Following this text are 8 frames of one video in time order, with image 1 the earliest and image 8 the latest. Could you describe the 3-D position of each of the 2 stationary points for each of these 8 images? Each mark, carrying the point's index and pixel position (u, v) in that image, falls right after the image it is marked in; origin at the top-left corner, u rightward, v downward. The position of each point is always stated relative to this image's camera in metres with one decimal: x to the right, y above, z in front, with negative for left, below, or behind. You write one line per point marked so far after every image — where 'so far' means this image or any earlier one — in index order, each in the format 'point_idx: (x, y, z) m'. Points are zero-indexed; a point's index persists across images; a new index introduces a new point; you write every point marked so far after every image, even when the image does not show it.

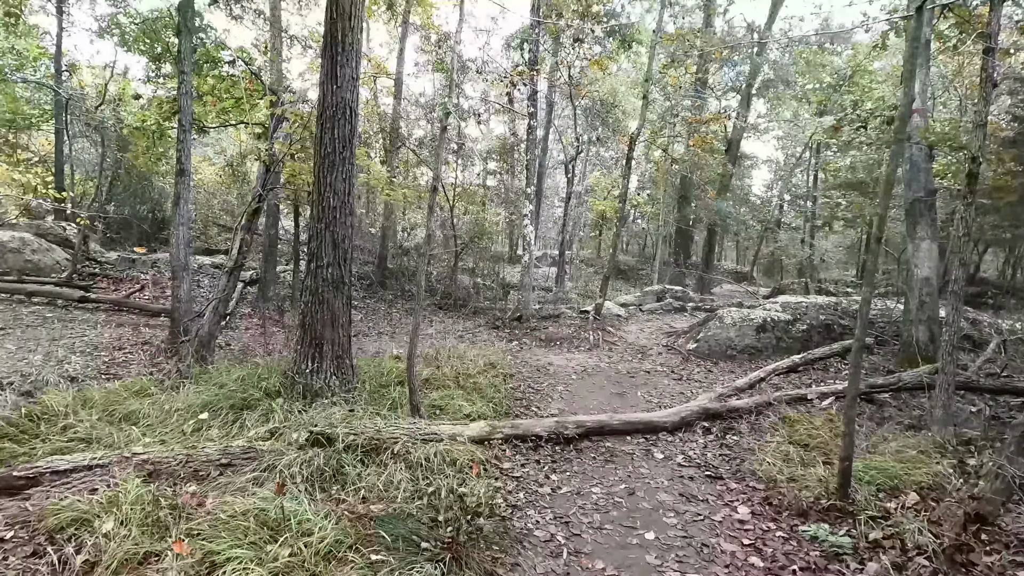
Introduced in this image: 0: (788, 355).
0: (+4.3, -1.1, +8.4) m
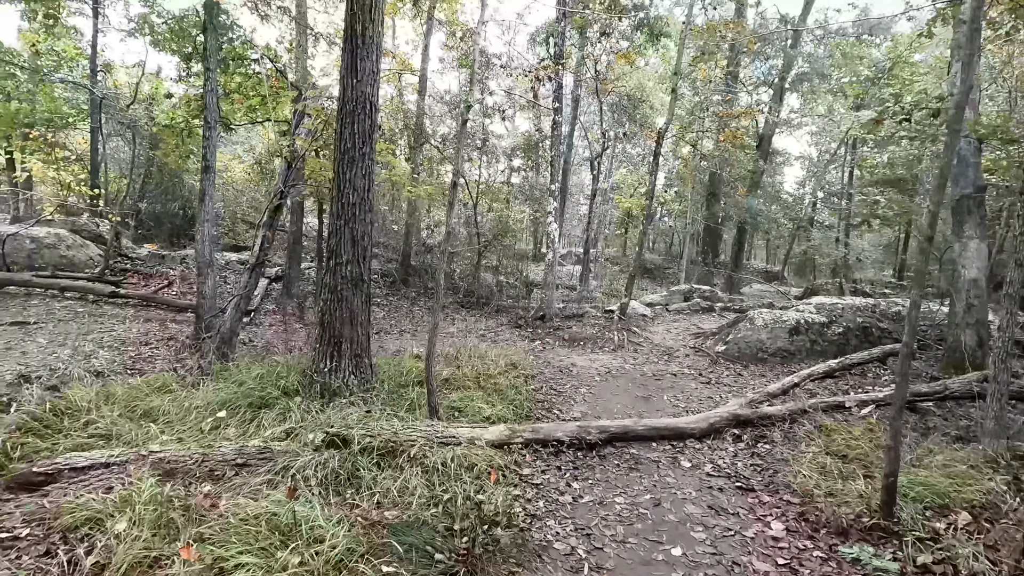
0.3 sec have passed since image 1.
0: (+4.7, -1.1, +8.1) m
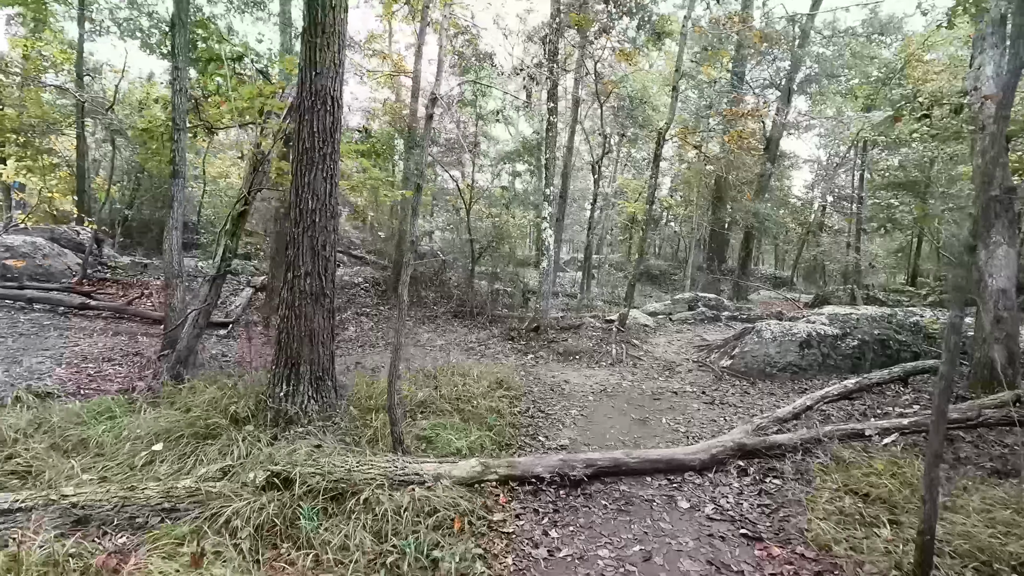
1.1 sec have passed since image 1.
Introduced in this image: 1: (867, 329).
0: (+4.5, -1.2, +7.5) m
1: (+5.3, -0.6, +7.9) m
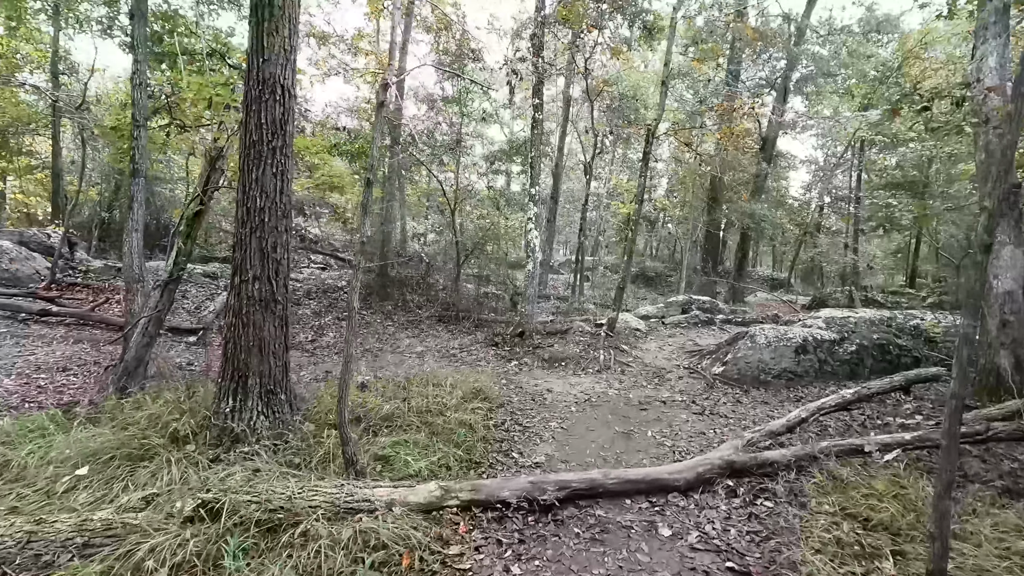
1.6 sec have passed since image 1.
0: (+4.3, -1.3, +7.2) m
1: (+5.0, -0.6, +7.6) m
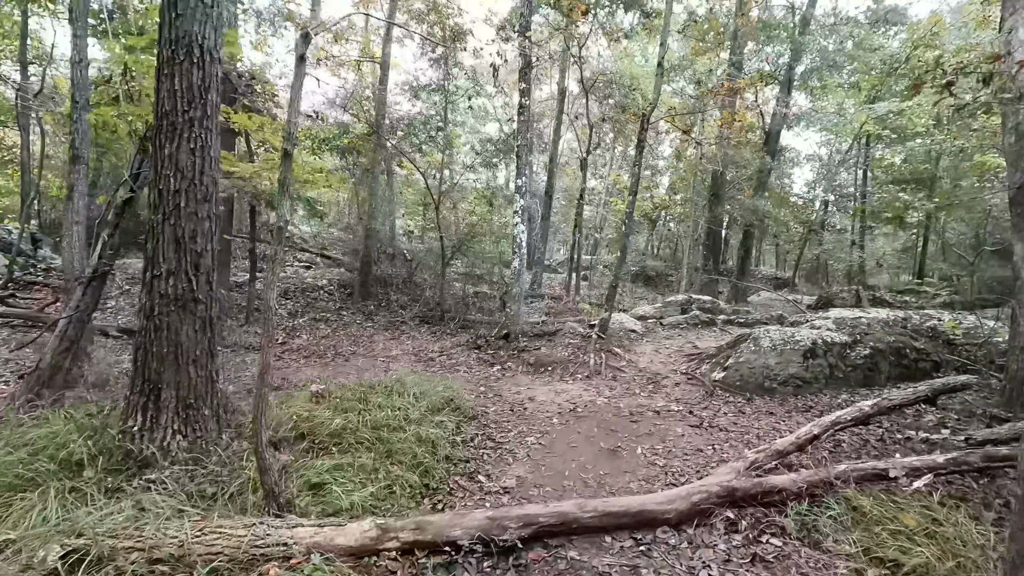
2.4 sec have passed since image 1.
0: (+4.0, -1.2, +6.5) m
1: (+4.8, -0.6, +6.9) m
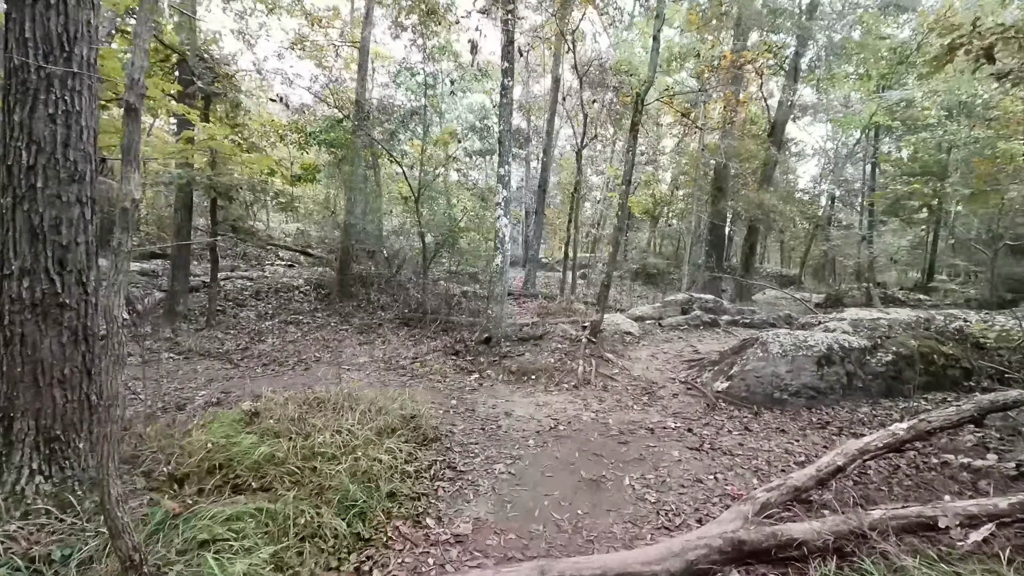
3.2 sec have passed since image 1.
0: (+3.8, -1.2, +5.7) m
1: (+4.5, -0.6, +6.2) m
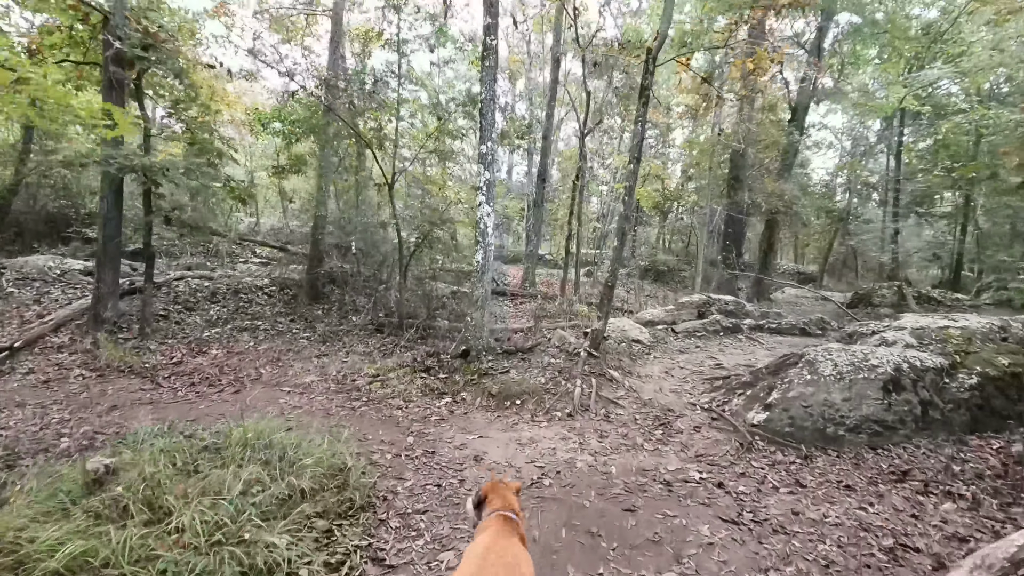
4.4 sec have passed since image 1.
0: (+3.6, -1.2, +4.4) m
1: (+4.3, -0.6, +4.8) m
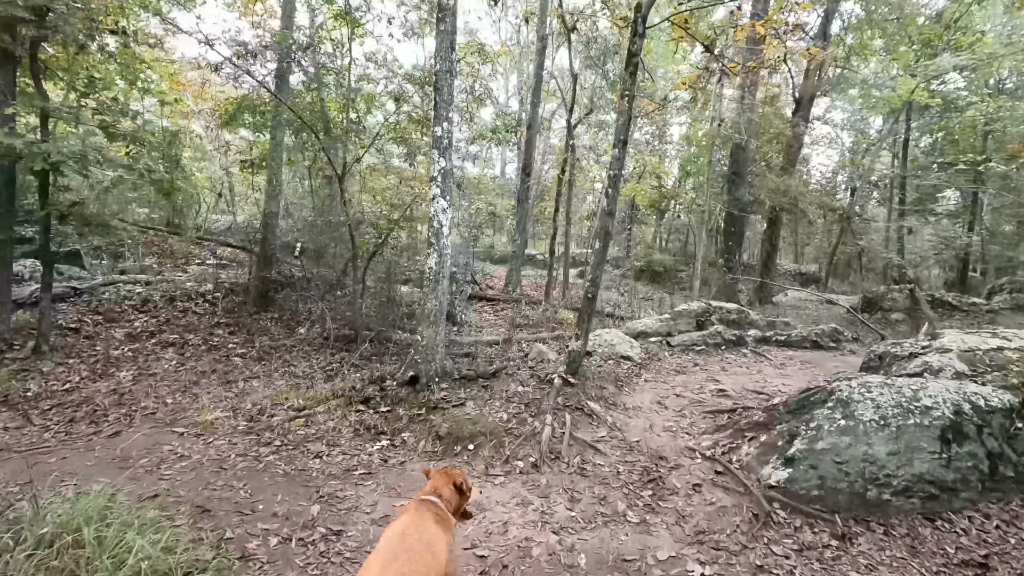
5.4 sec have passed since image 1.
0: (+3.2, -1.4, +3.4) m
1: (+3.9, -0.7, +3.7) m
